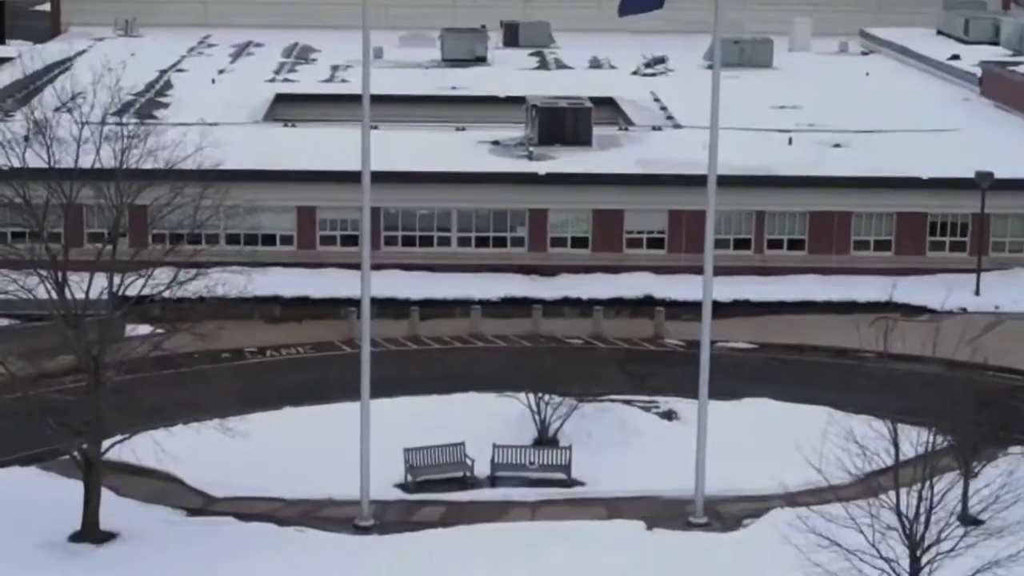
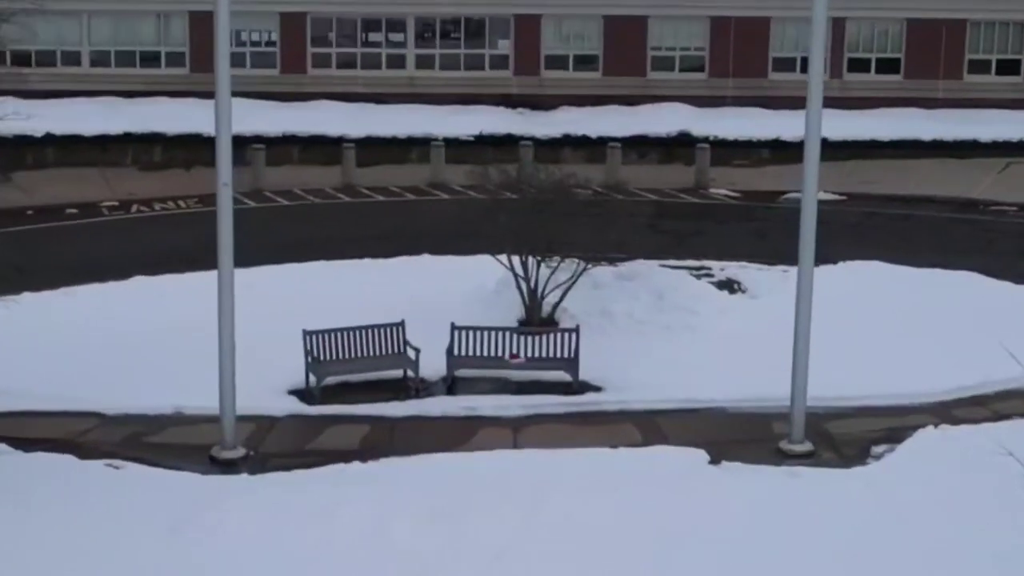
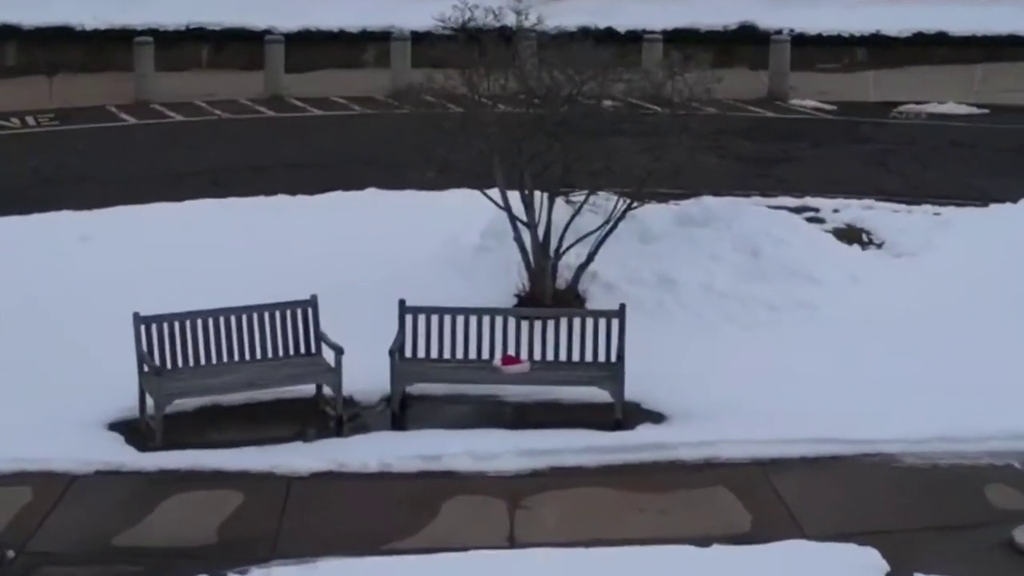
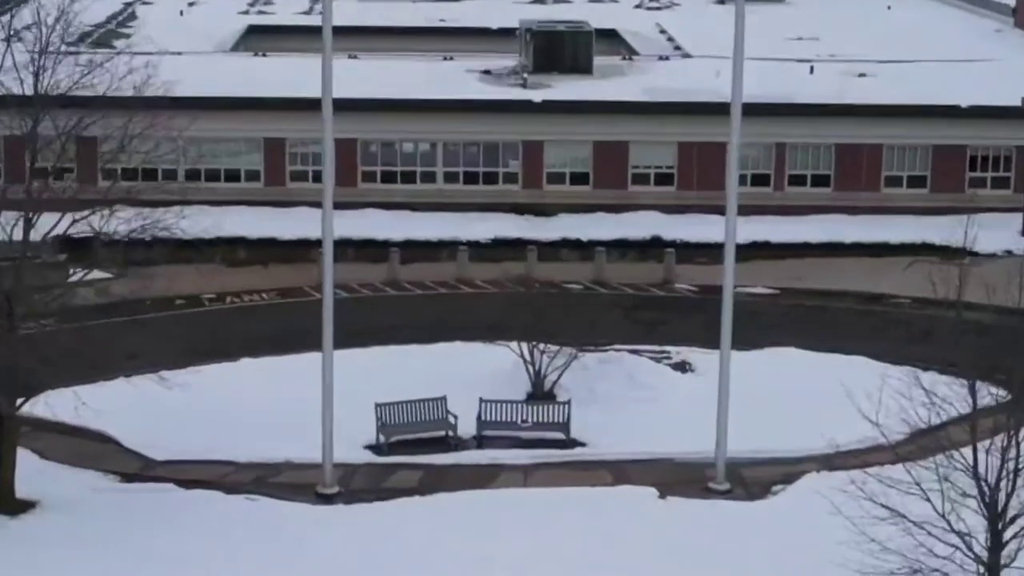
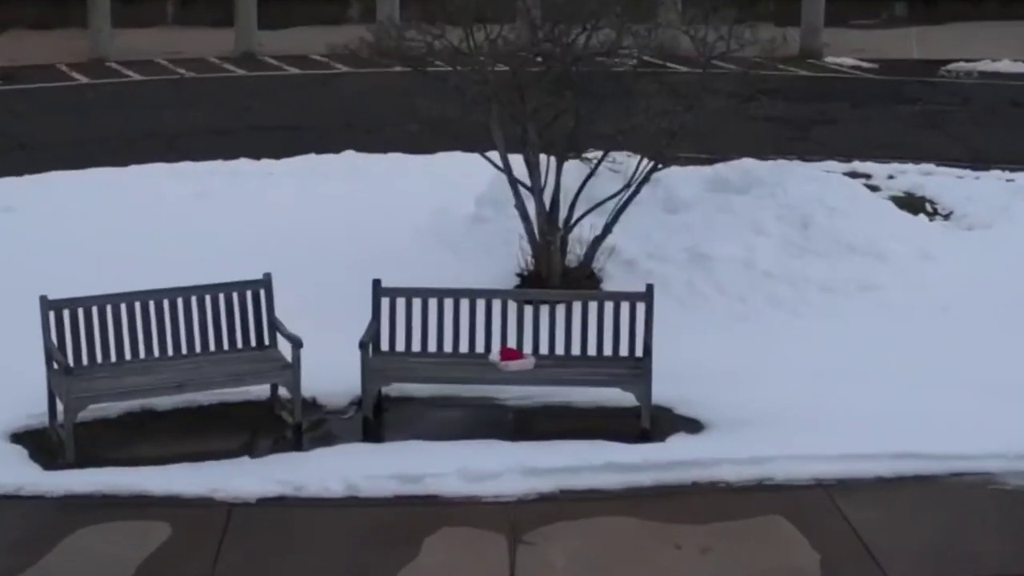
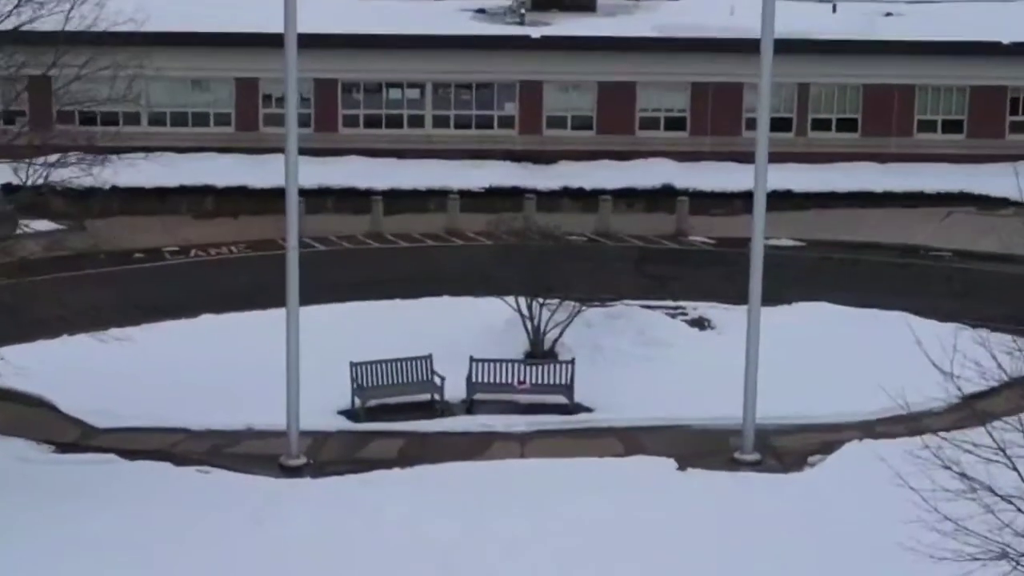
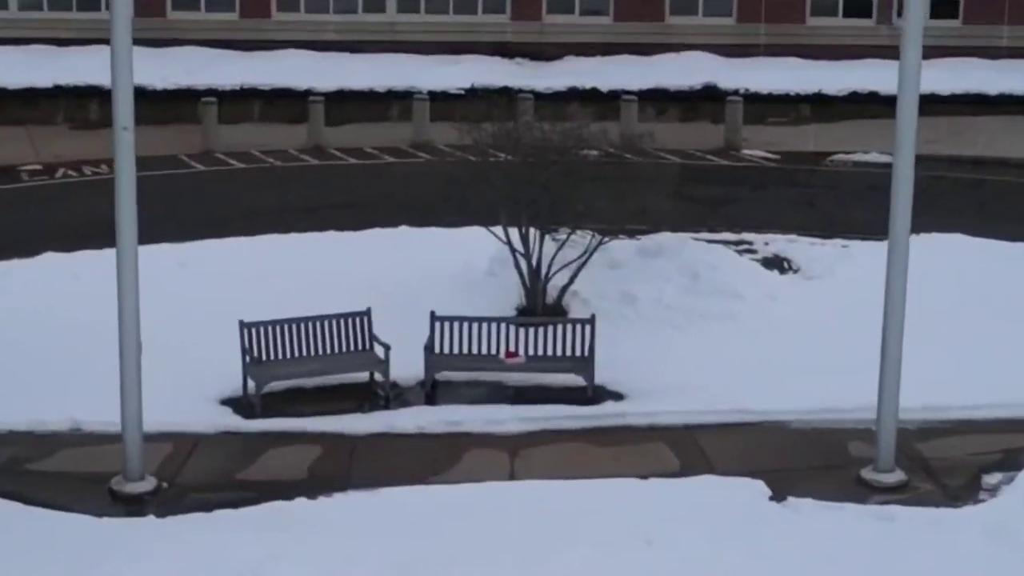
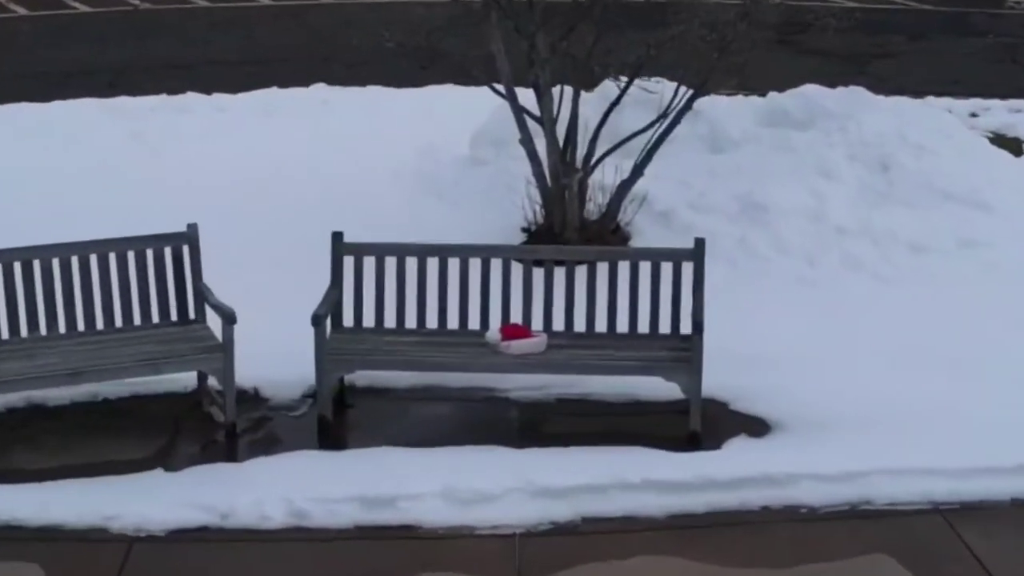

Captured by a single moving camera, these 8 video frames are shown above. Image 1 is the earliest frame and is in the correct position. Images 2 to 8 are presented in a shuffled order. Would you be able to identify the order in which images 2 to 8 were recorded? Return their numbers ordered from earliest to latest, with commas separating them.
4, 6, 2, 7, 3, 5, 8
